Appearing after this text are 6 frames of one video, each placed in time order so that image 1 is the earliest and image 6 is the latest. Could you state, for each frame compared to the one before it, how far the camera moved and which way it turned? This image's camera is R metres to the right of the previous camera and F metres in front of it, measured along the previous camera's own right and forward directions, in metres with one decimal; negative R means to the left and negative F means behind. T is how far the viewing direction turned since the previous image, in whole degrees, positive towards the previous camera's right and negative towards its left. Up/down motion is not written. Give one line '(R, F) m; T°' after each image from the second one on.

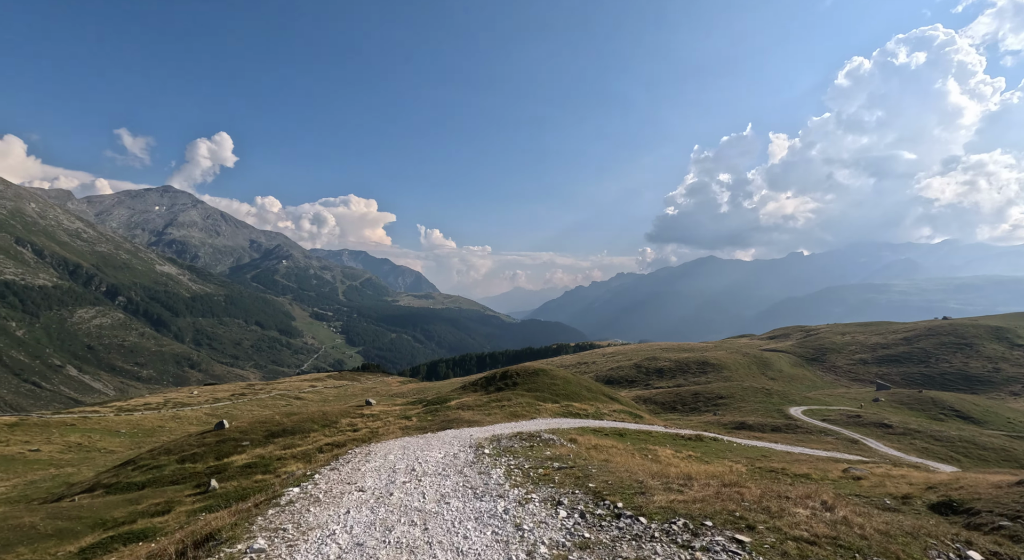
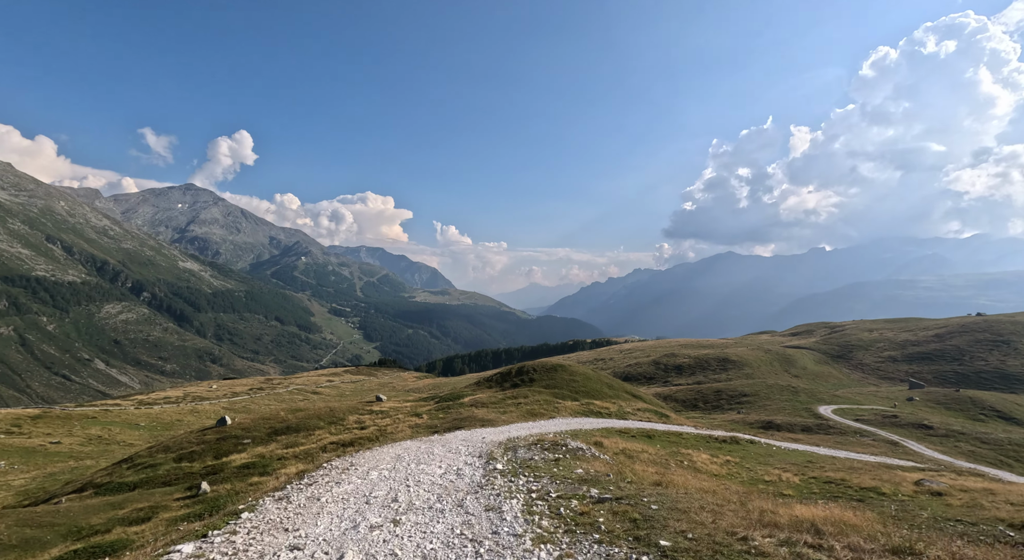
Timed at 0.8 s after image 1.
(-0.1, +3.0) m; -2°
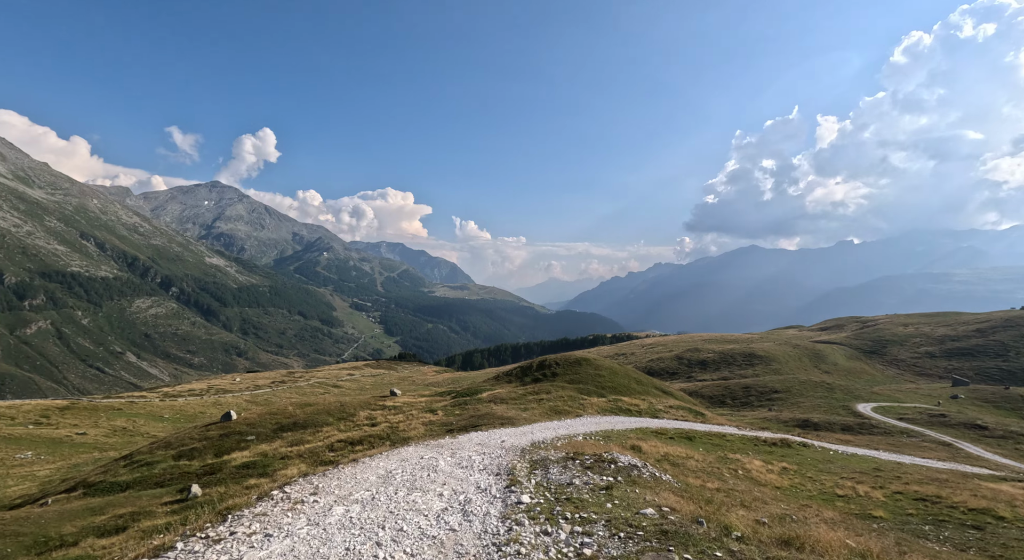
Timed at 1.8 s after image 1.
(-0.2, +3.4) m; -2°
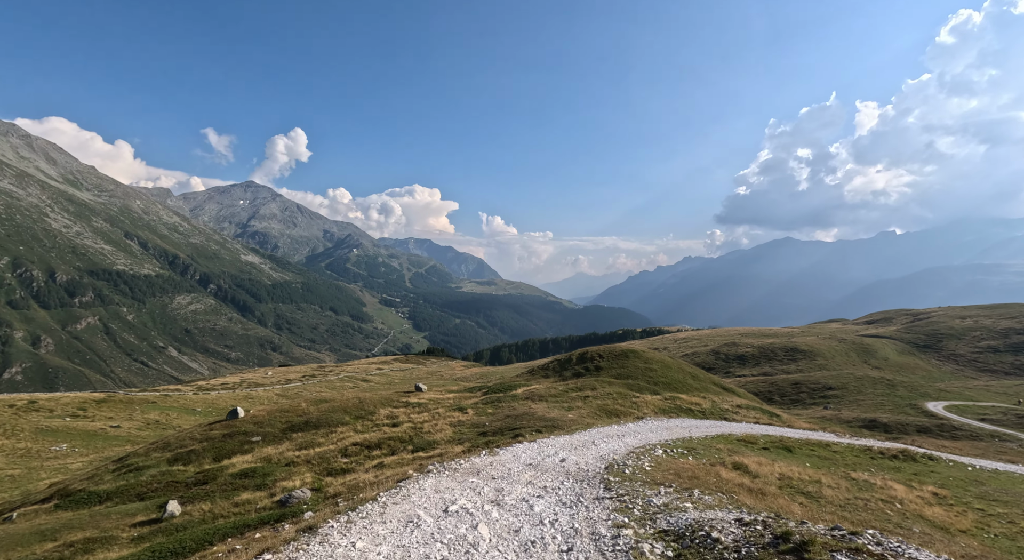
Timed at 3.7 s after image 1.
(-0.9, +5.6) m; -3°
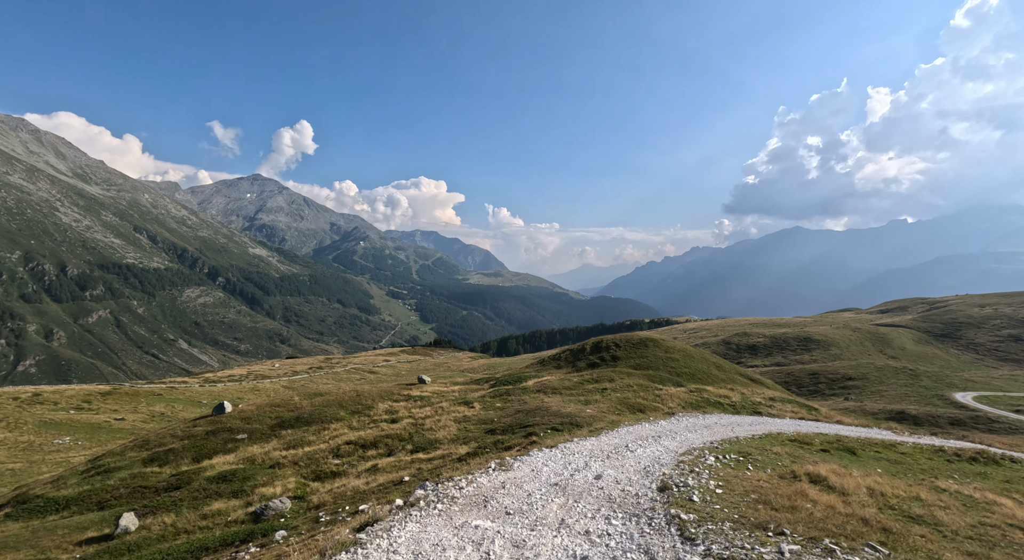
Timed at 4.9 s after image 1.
(-0.2, +3.4) m; -1°
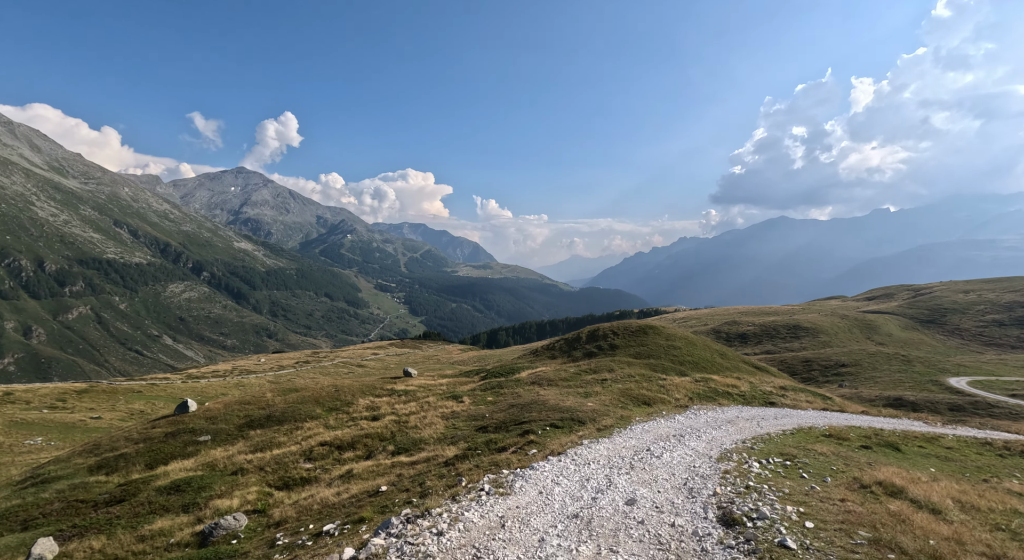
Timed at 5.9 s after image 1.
(-0.2, +2.8) m; +1°
